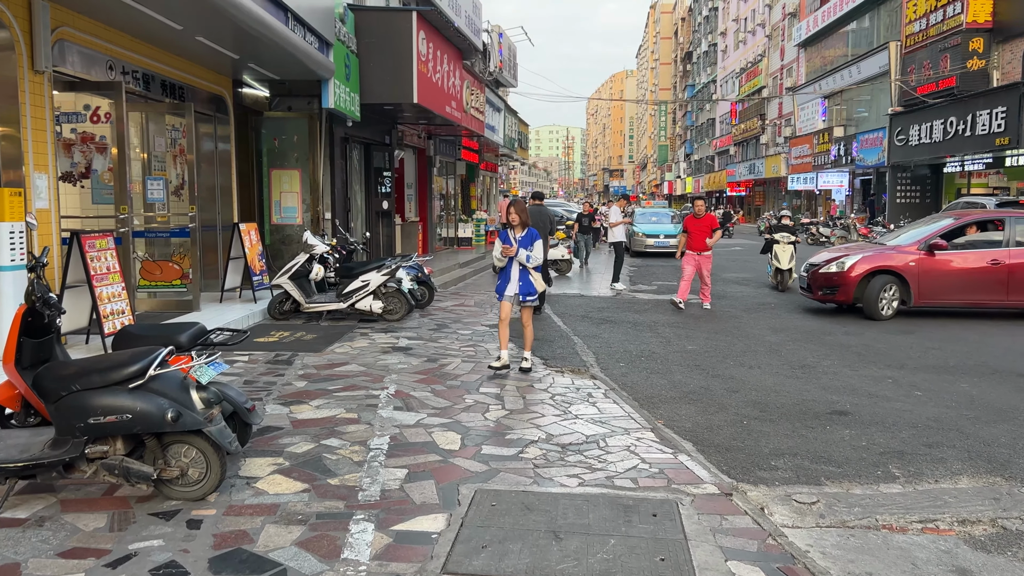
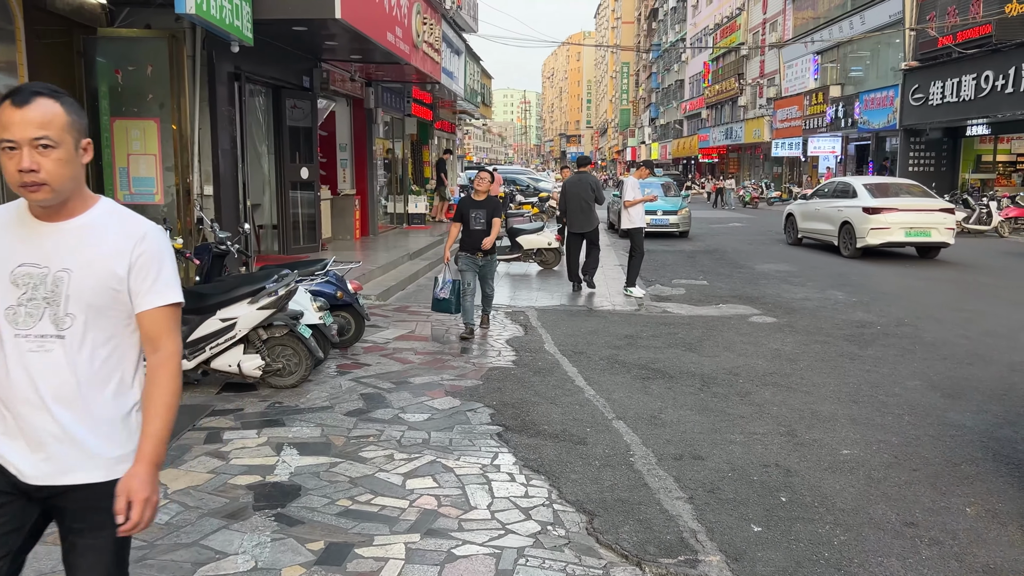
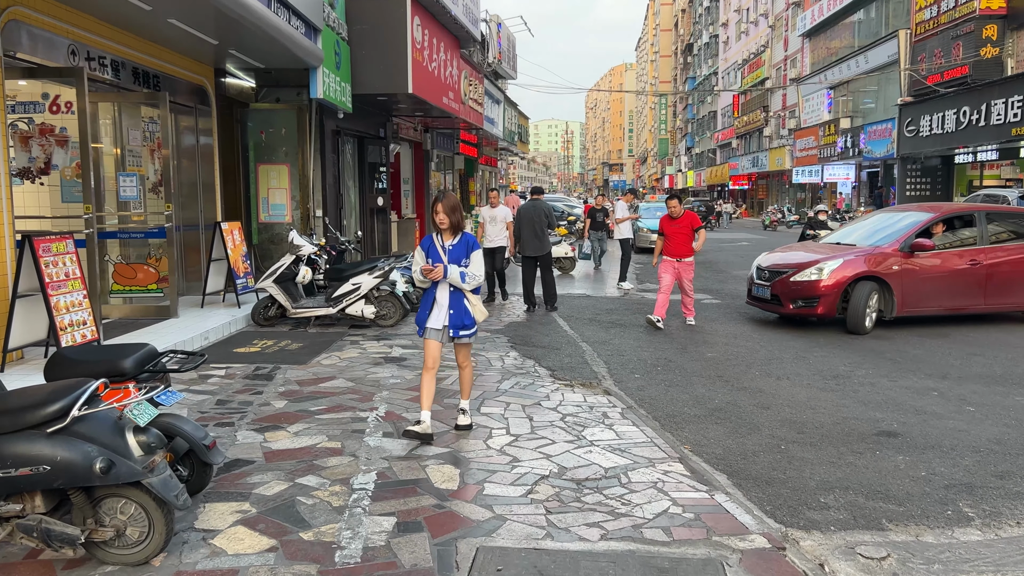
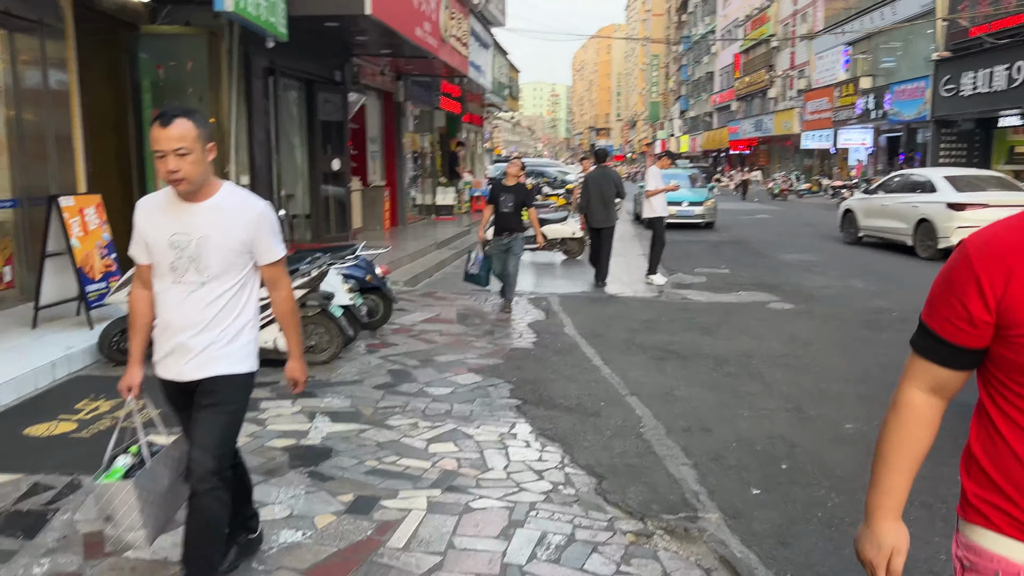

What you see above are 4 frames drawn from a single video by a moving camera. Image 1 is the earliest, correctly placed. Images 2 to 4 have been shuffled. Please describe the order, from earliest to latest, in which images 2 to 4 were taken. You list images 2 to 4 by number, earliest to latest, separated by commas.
3, 4, 2
